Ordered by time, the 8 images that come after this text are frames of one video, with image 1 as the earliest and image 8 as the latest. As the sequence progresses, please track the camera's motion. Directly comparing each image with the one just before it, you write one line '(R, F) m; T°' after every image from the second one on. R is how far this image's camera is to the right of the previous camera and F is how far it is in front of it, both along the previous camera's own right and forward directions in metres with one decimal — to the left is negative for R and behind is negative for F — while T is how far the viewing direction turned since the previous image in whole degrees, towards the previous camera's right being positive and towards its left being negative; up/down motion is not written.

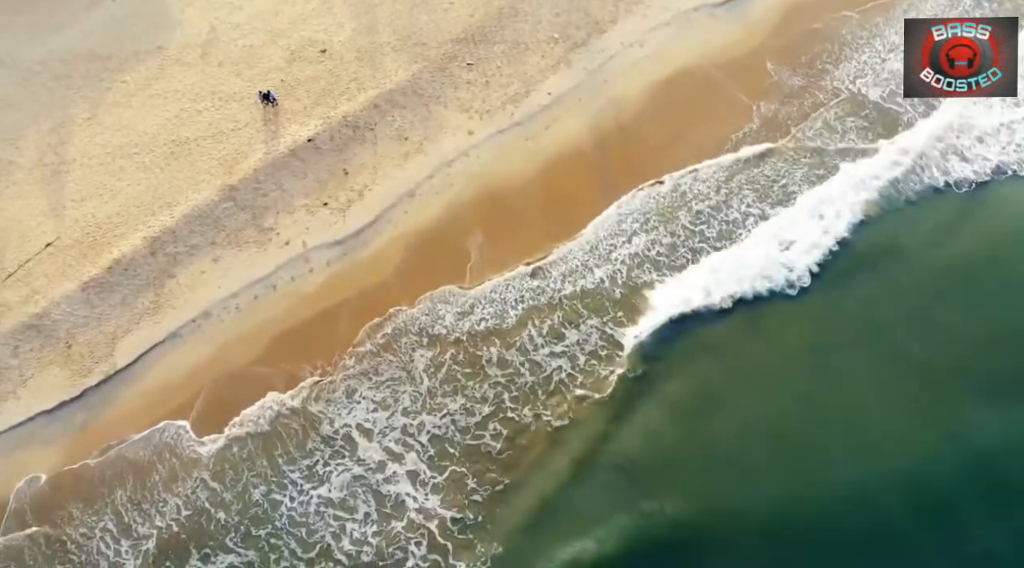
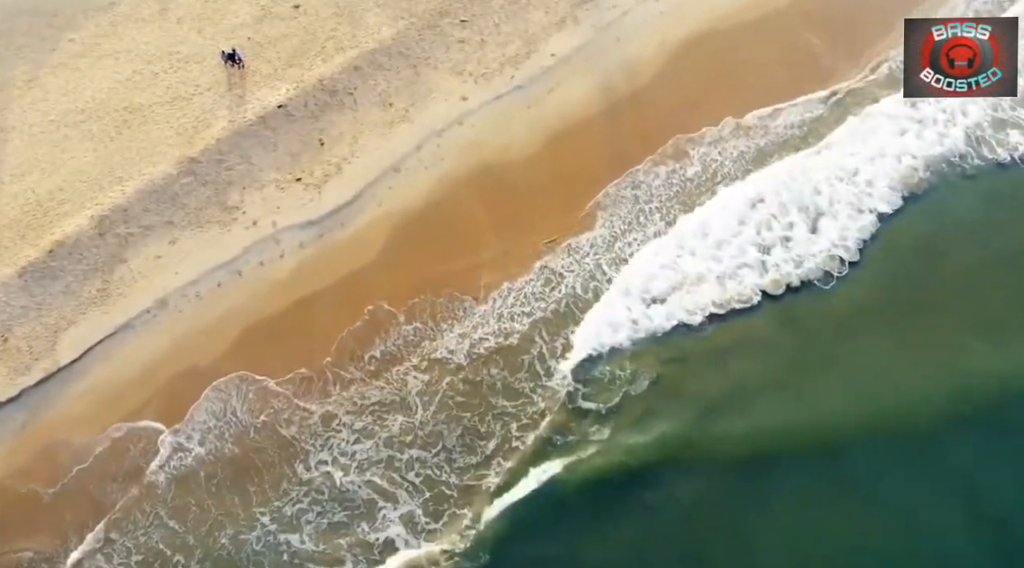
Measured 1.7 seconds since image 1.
(+0.4, +4.1) m; -1°
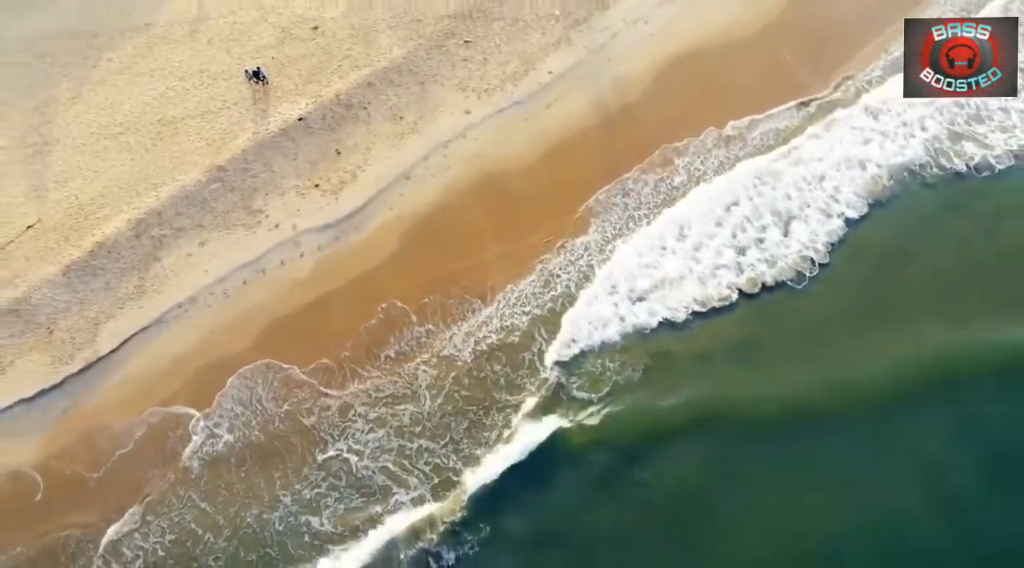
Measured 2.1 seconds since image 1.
(0.0, -2.7) m; 0°
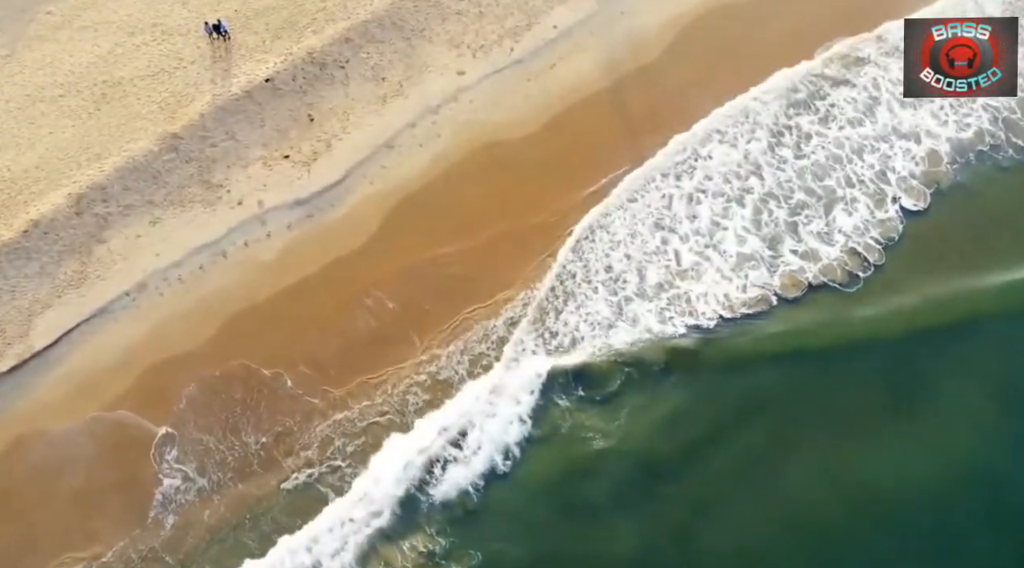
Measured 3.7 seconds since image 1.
(+0.4, +4.3) m; -1°
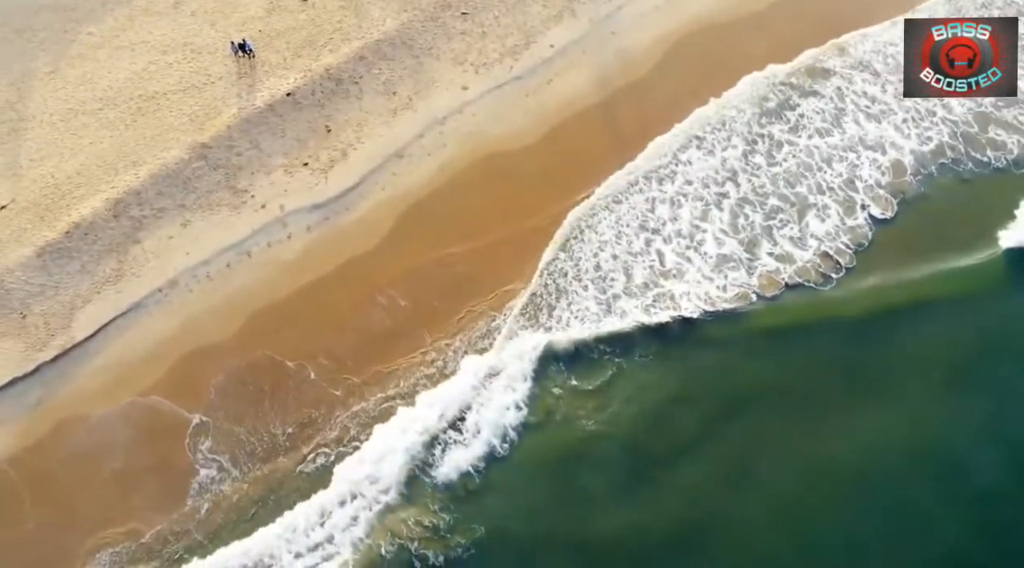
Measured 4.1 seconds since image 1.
(0.0, -2.5) m; 0°
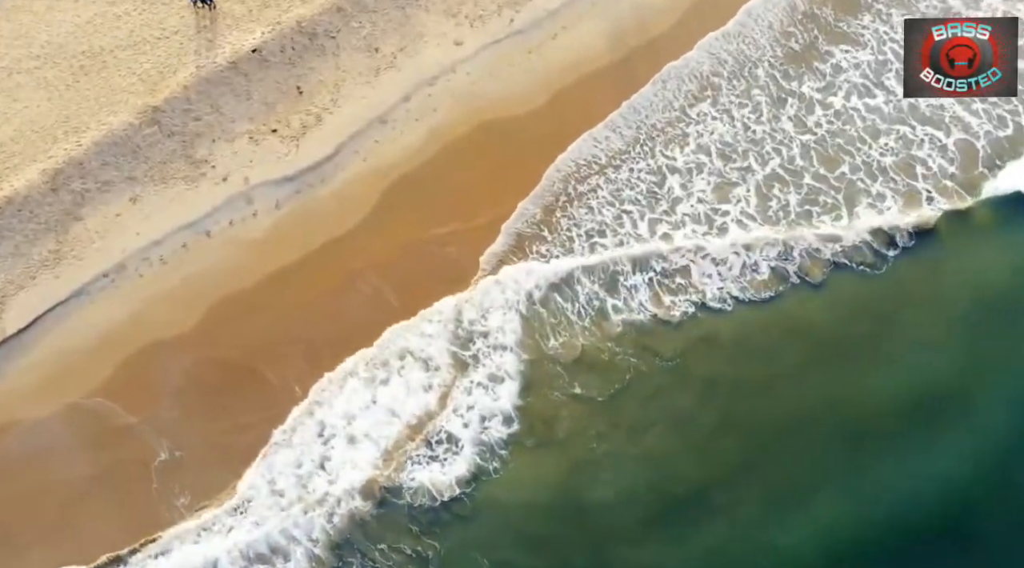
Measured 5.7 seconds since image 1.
(+0.2, +4.0) m; 0°
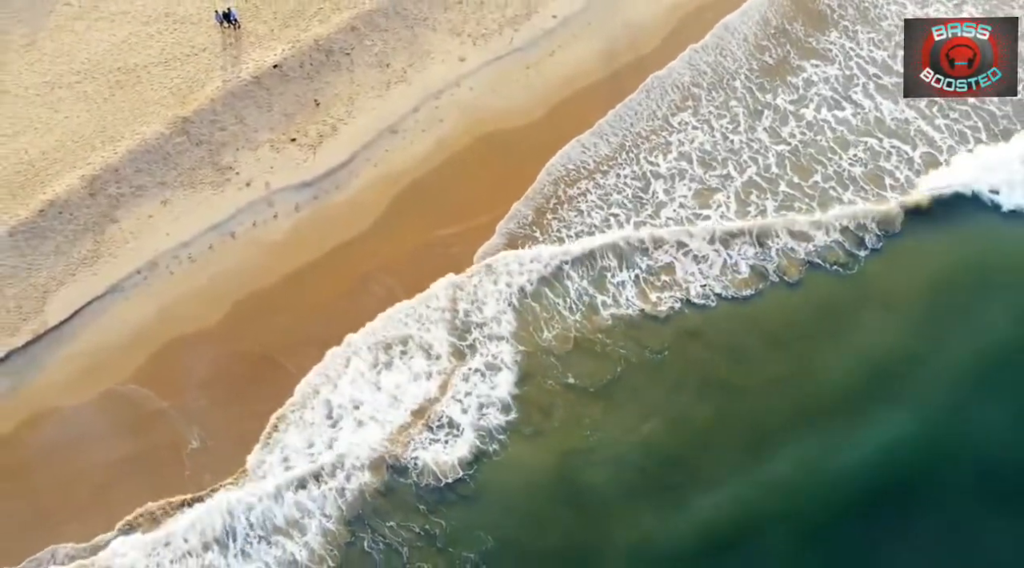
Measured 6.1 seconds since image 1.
(+0.2, -2.2) m; 0°
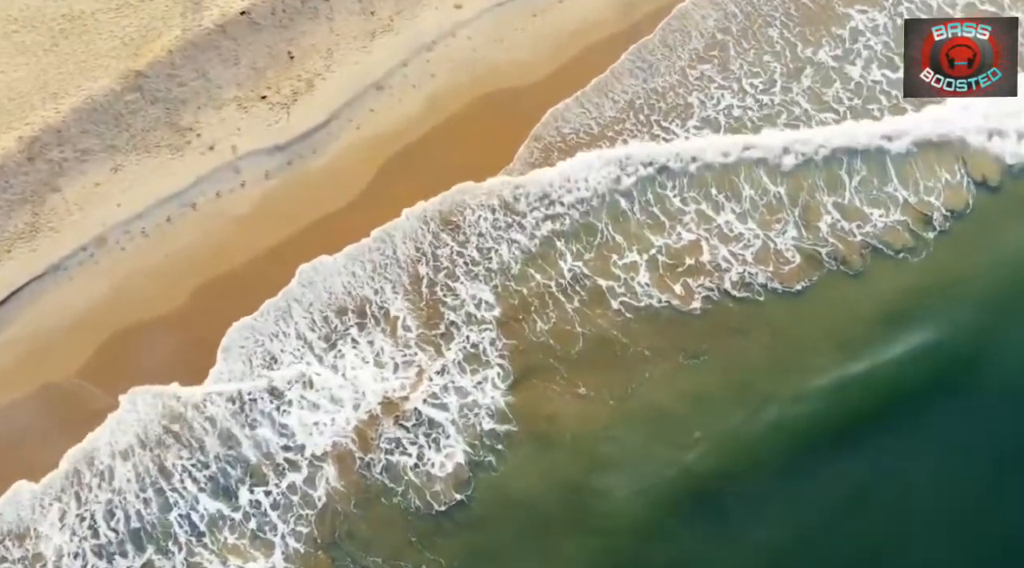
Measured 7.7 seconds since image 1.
(+0.4, +3.9) m; -1°
